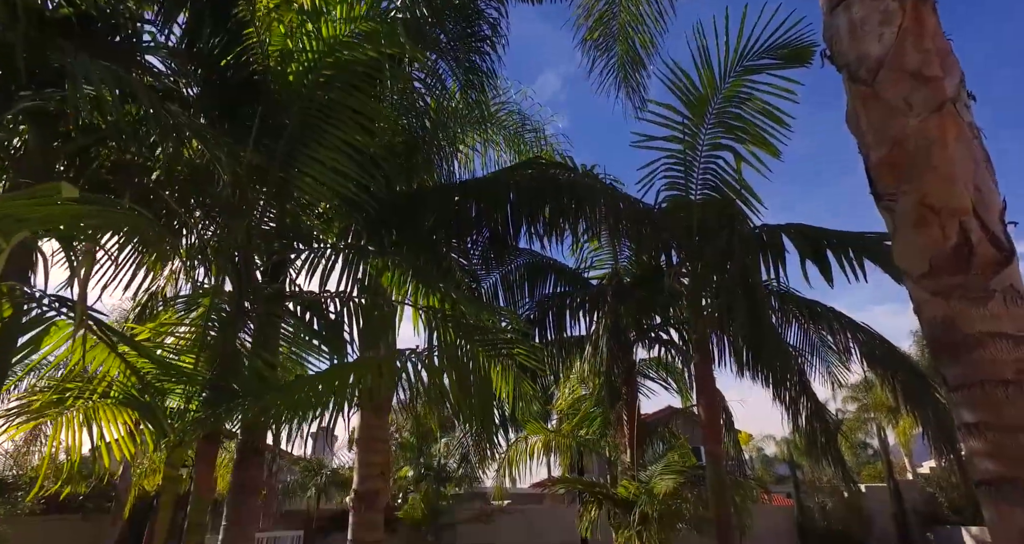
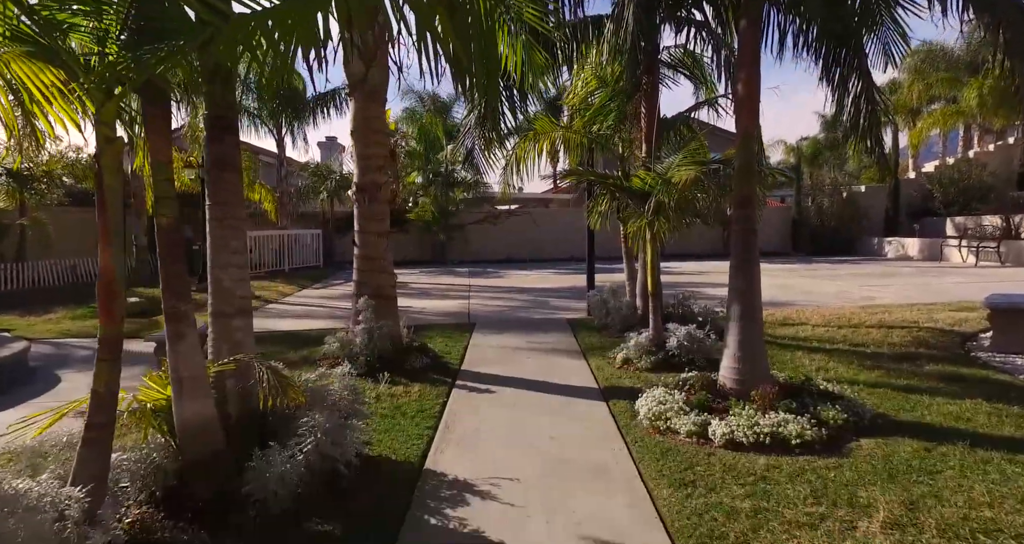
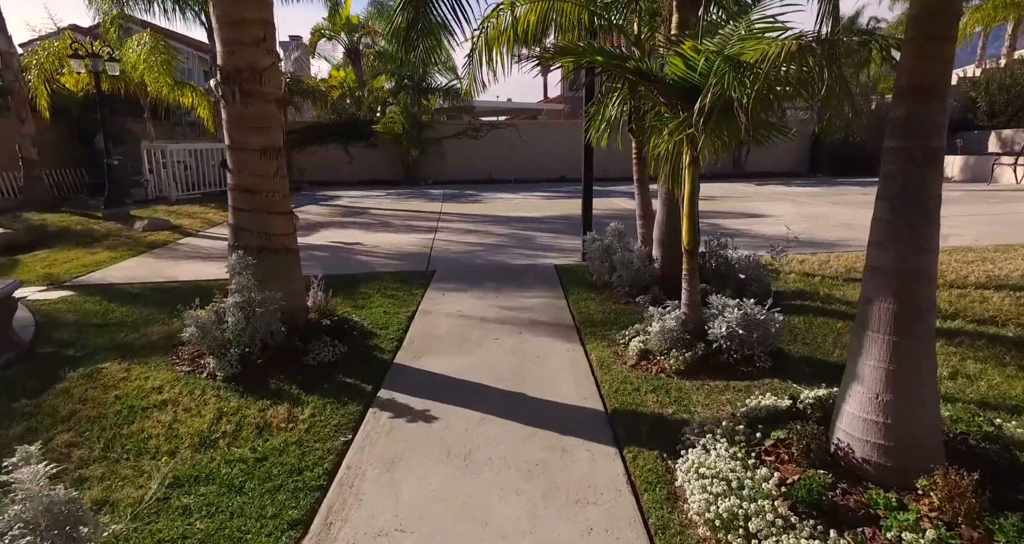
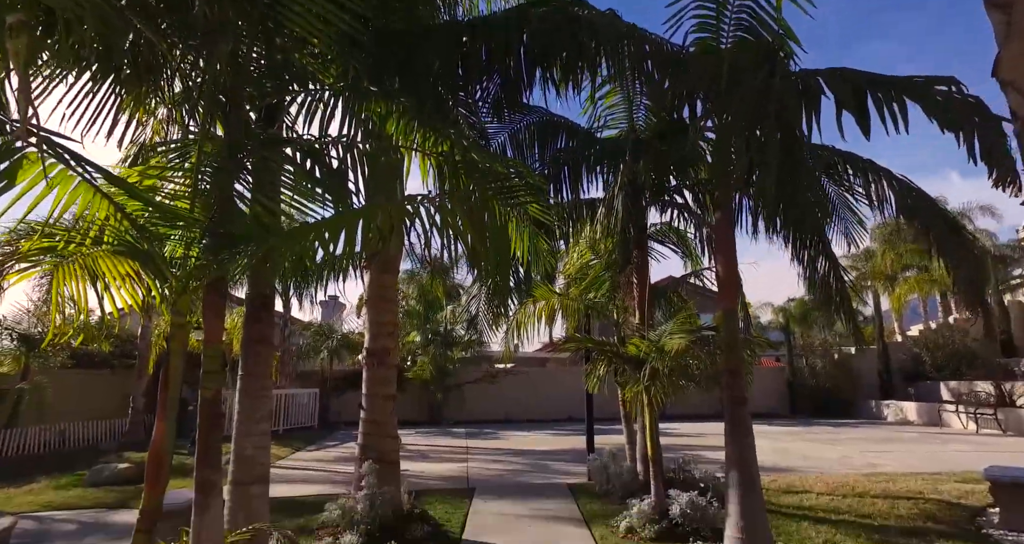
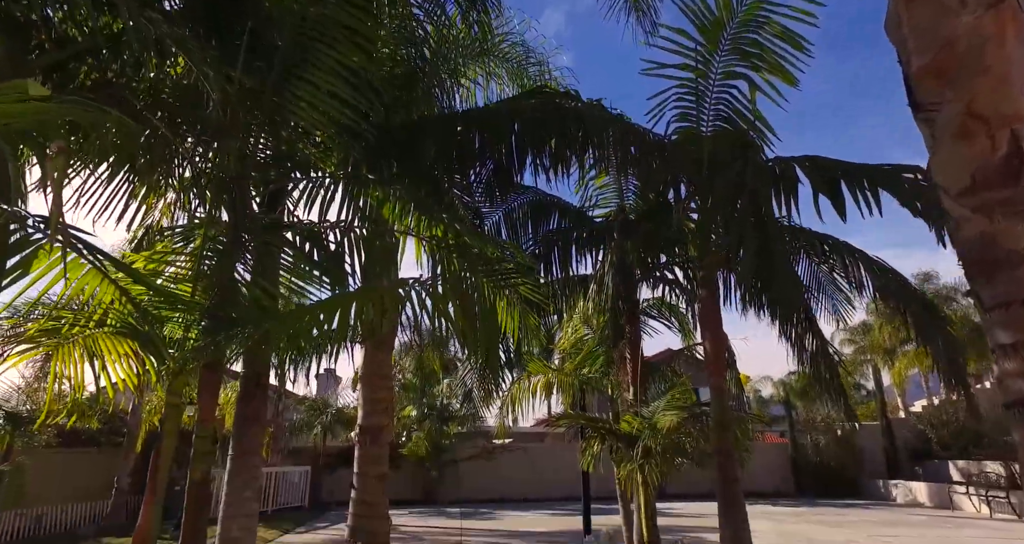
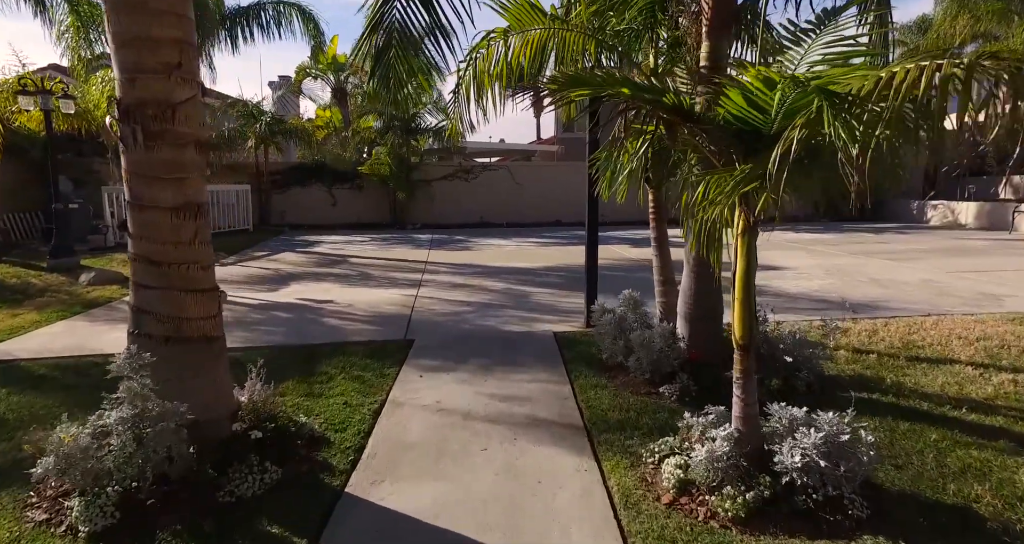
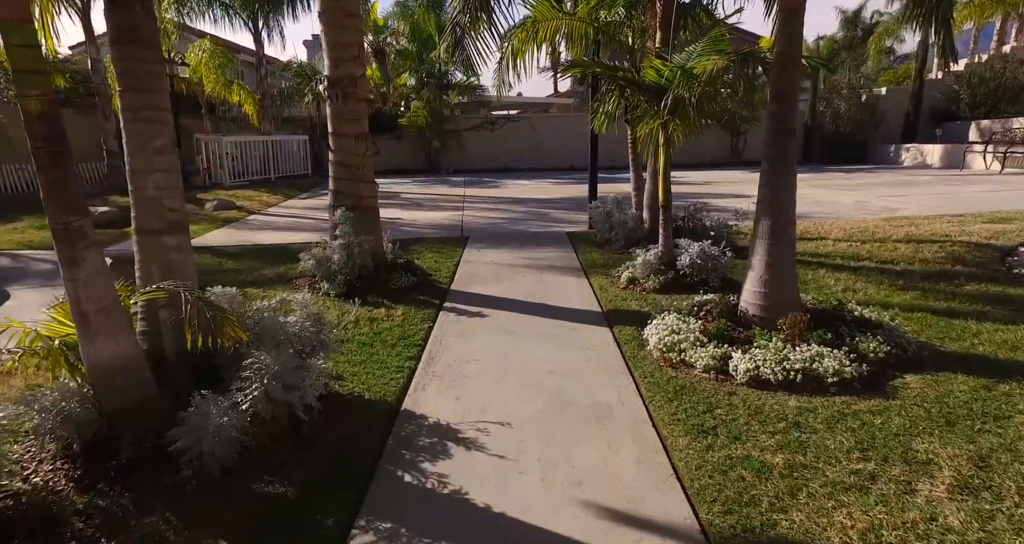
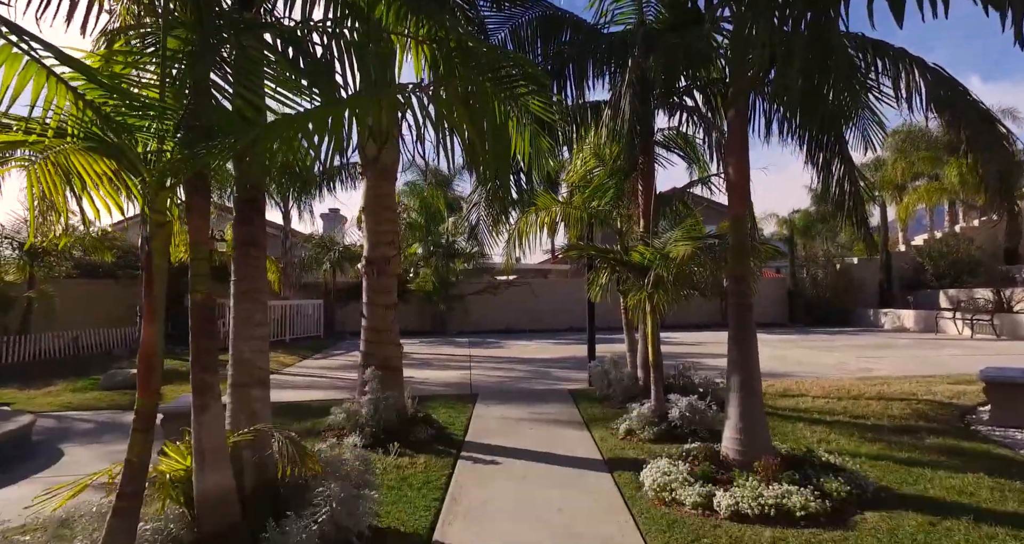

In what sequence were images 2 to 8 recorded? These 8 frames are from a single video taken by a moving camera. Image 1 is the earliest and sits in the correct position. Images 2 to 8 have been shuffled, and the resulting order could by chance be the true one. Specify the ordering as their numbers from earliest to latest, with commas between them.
5, 4, 8, 2, 7, 3, 6
